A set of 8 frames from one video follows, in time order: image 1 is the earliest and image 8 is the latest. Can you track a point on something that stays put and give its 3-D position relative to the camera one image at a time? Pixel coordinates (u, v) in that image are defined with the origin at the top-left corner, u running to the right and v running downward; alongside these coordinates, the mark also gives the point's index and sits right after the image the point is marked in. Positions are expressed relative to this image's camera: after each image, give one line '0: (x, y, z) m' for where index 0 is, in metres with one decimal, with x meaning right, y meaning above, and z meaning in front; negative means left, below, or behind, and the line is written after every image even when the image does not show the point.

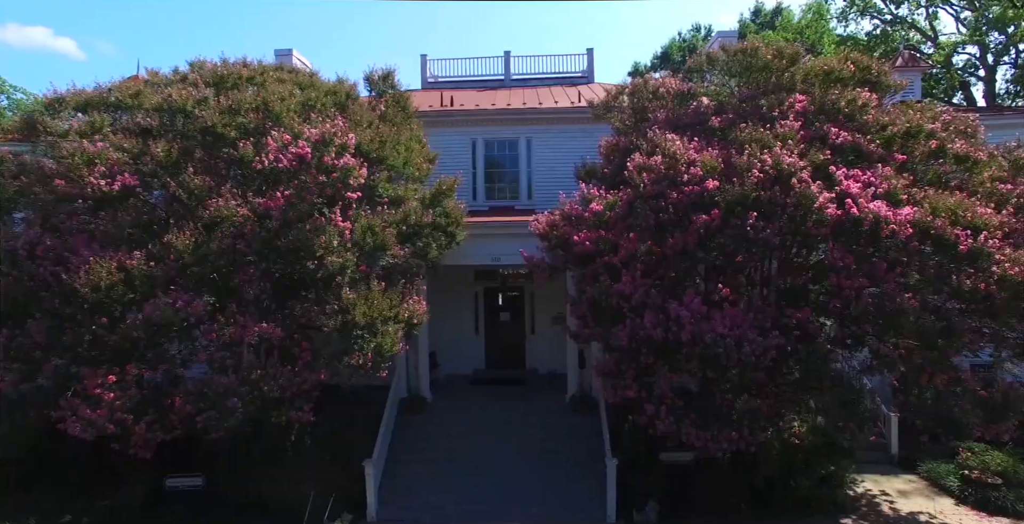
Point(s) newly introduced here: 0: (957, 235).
0: (+4.2, +0.3, +6.4) m
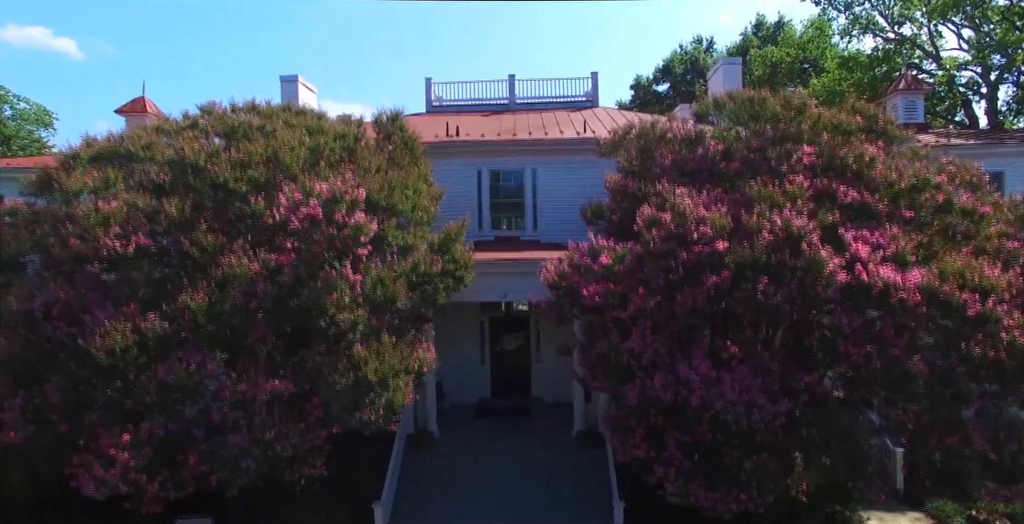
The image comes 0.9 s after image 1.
0: (+4.4, -0.4, +6.5) m
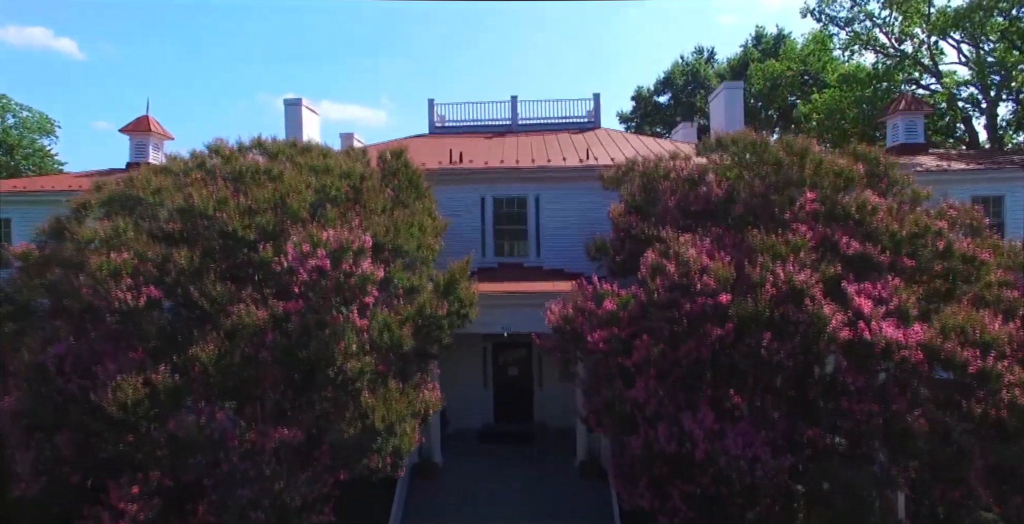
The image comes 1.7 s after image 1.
0: (+4.4, -0.9, +6.6) m
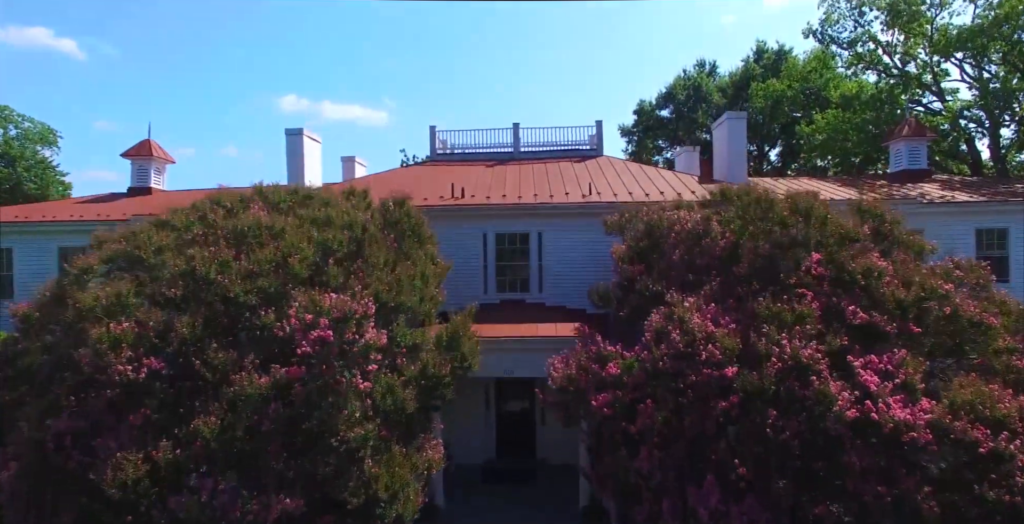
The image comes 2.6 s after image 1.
0: (+4.5, -1.7, +6.5) m
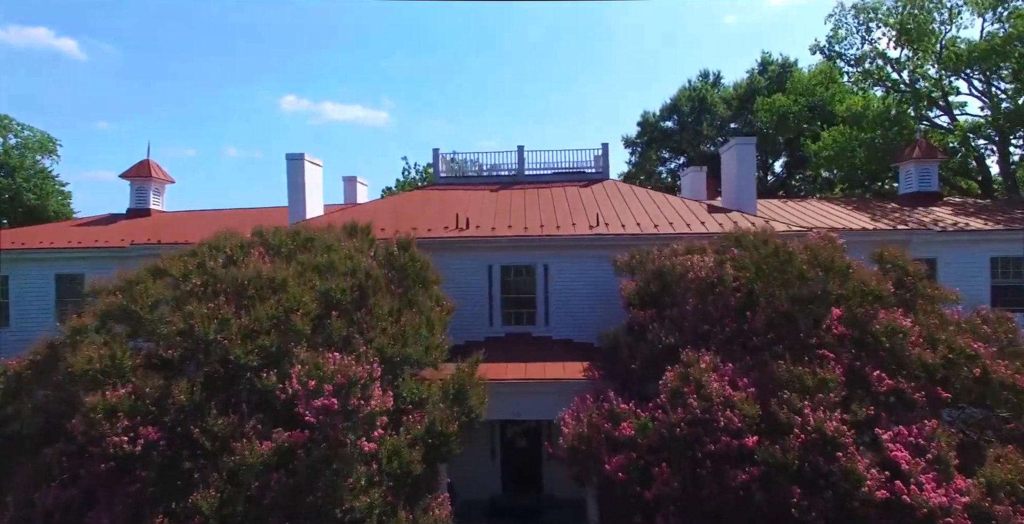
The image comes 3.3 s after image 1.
0: (+4.6, -2.4, +6.2) m
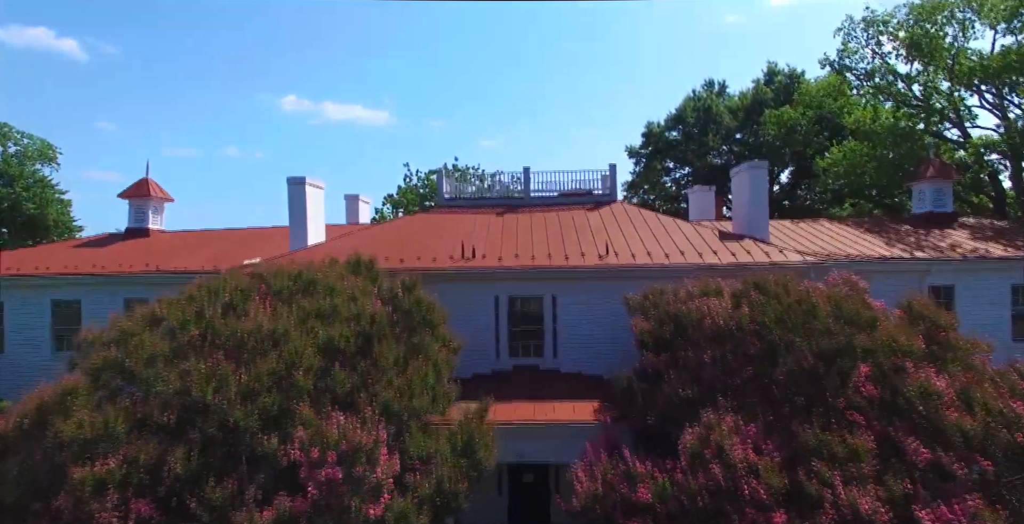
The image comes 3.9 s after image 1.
0: (+4.7, -3.0, +5.8) m
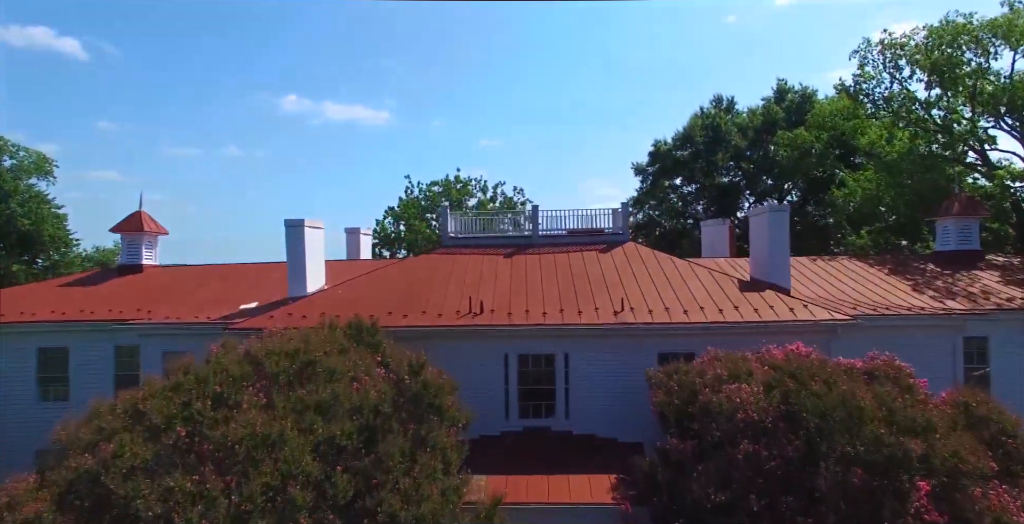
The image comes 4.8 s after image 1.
0: (+4.9, -4.1, +5.1) m
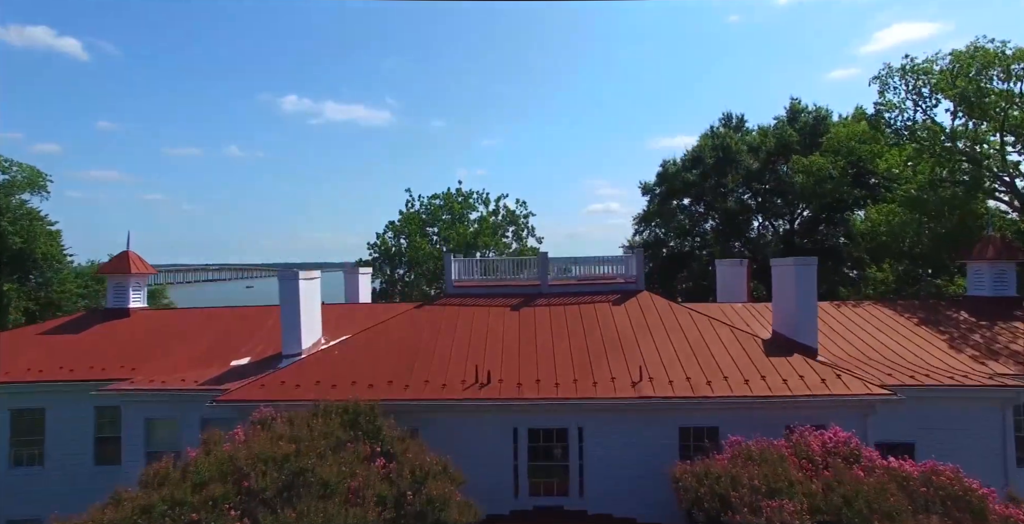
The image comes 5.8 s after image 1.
0: (+5.1, -5.3, +4.1) m
